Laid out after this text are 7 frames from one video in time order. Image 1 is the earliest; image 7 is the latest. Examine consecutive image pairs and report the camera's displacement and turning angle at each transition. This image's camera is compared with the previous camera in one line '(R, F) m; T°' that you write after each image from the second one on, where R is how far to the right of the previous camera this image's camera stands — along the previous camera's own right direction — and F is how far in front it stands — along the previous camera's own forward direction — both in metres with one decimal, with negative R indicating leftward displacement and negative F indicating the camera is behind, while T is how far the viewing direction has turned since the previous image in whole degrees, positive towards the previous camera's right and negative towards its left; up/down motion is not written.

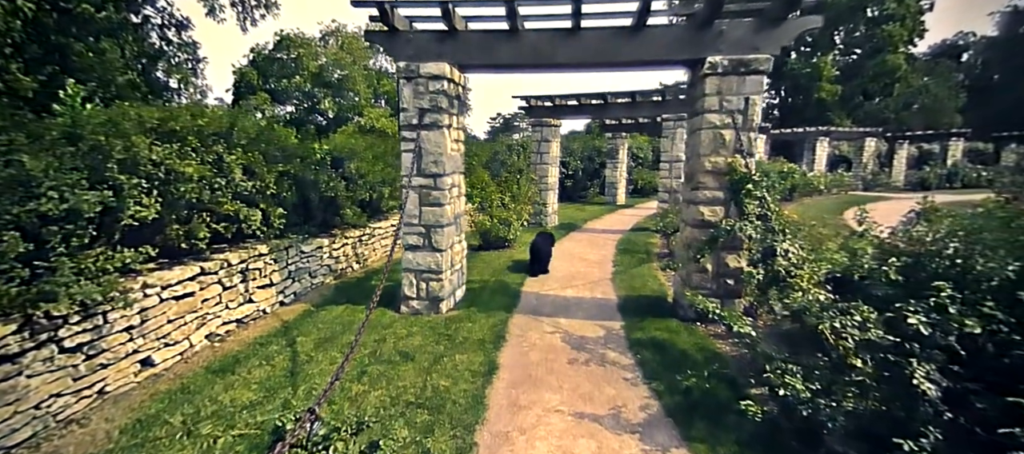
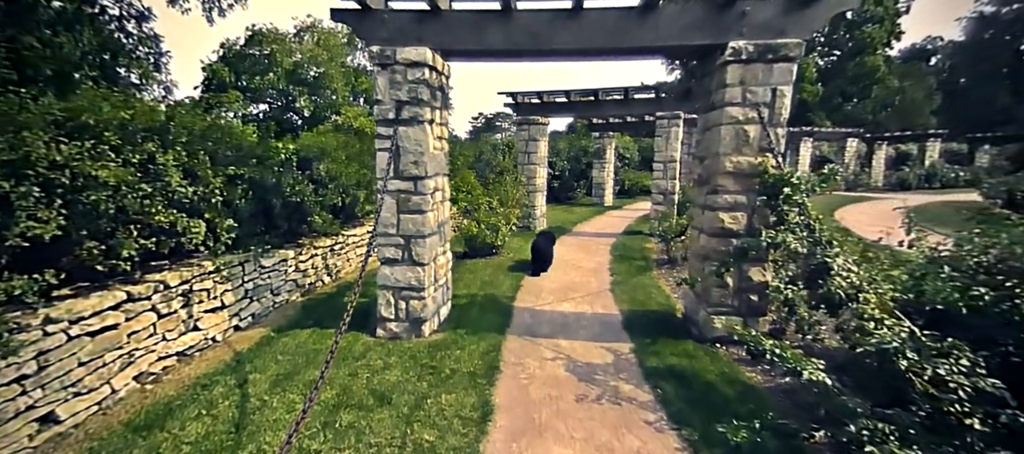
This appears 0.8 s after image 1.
(-0.1, +0.6) m; +2°
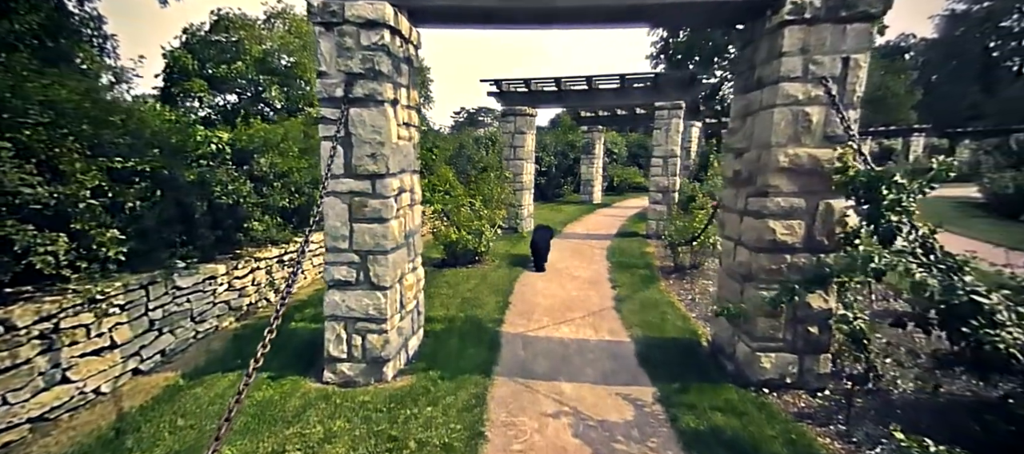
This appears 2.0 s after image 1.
(0.0, +1.0) m; +2°
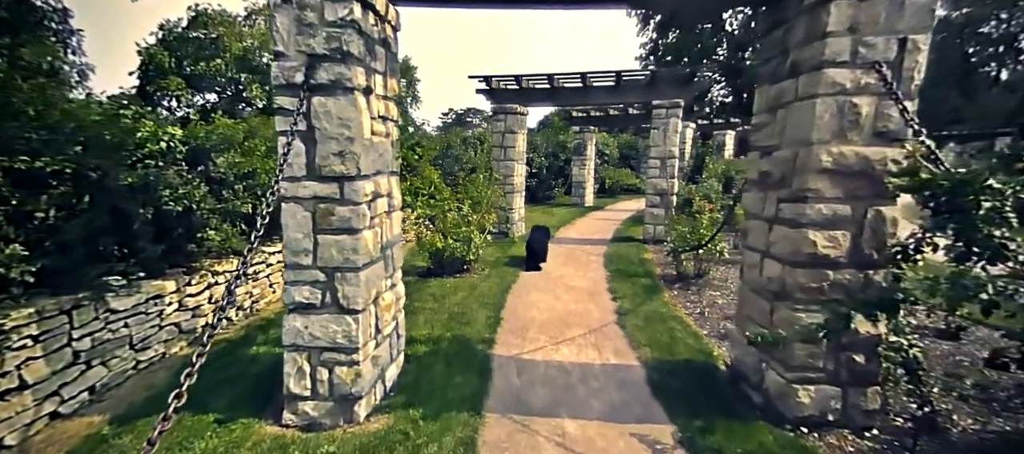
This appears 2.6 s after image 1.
(0.0, +0.5) m; +1°
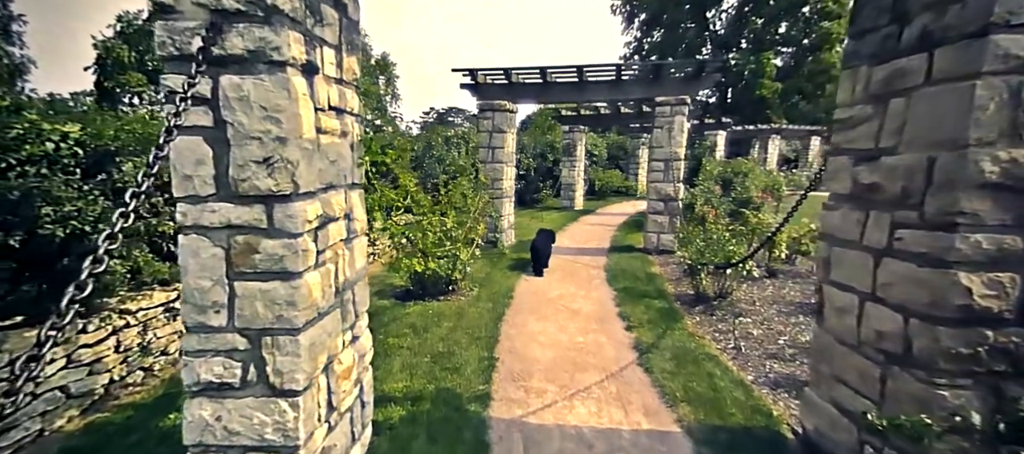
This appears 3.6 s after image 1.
(-0.1, +0.9) m; +2°
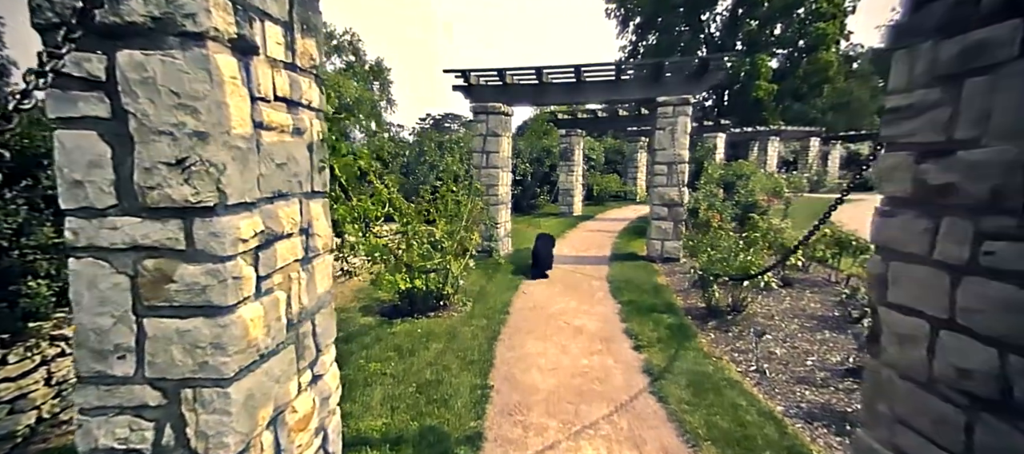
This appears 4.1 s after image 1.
(0.0, +0.4) m; 0°
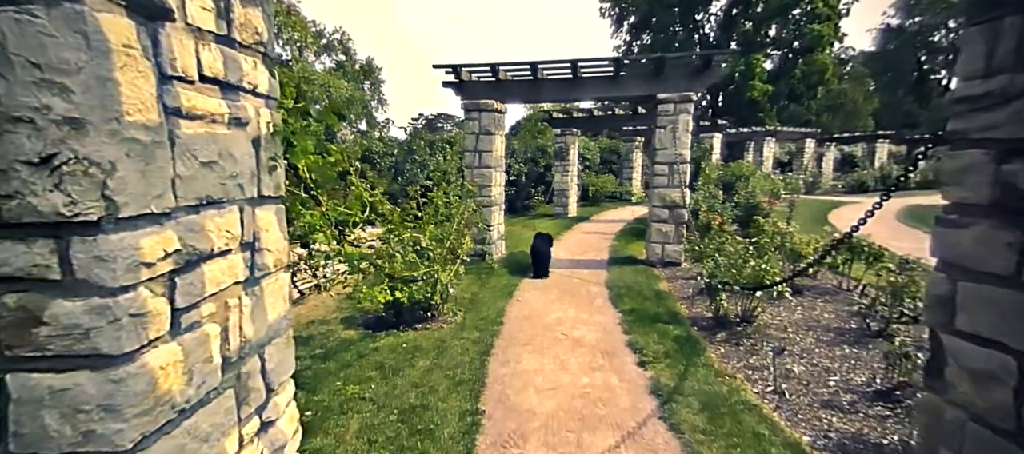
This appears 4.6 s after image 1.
(0.0, +0.4) m; +1°
